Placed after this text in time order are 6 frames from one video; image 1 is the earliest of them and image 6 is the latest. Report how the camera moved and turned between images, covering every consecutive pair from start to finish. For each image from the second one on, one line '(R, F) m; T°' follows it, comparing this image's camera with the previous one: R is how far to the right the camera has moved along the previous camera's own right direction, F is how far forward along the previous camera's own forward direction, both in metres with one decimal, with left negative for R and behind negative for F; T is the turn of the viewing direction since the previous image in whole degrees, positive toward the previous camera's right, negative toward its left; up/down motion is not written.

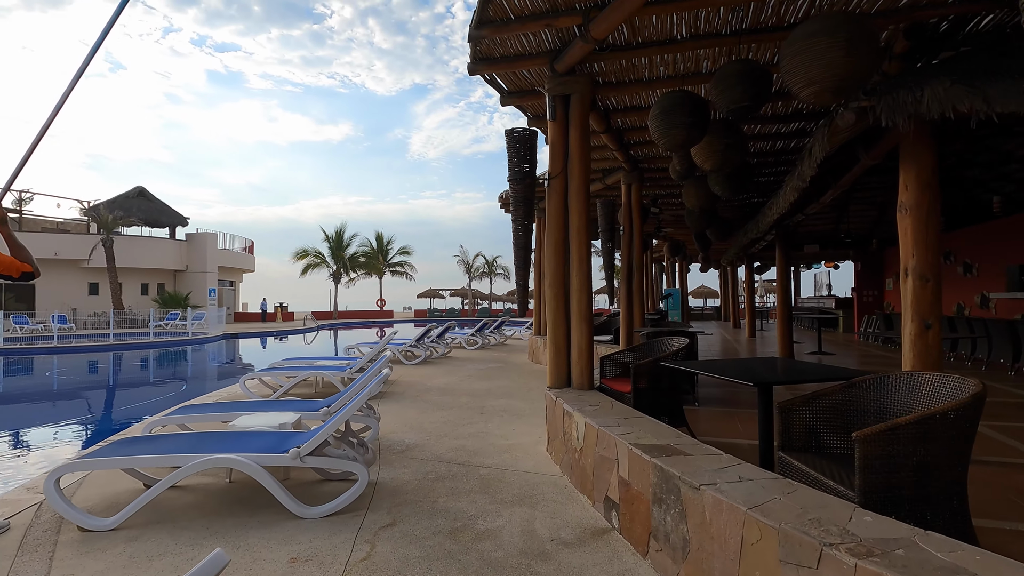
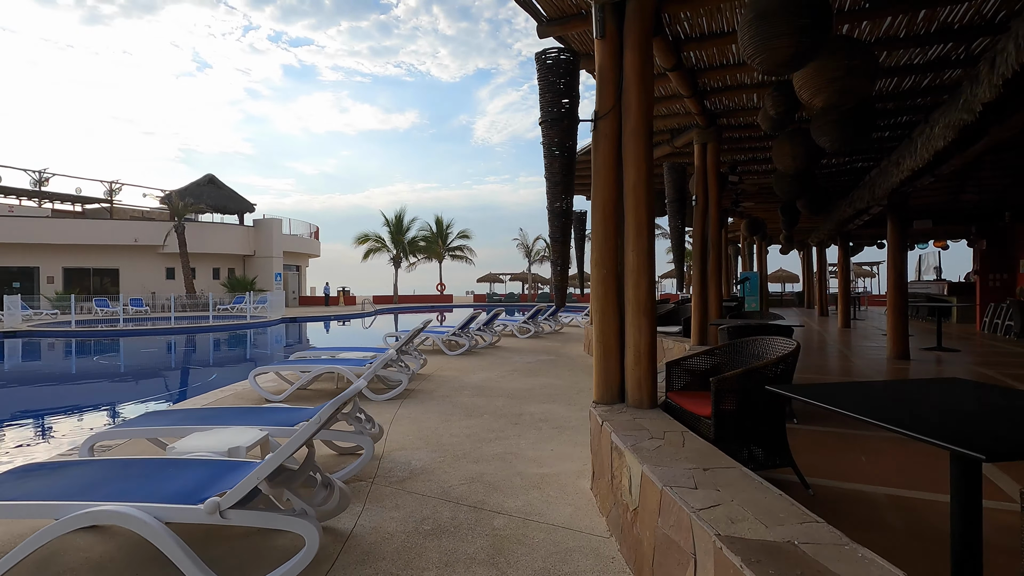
(+0.1, +0.9) m; -7°
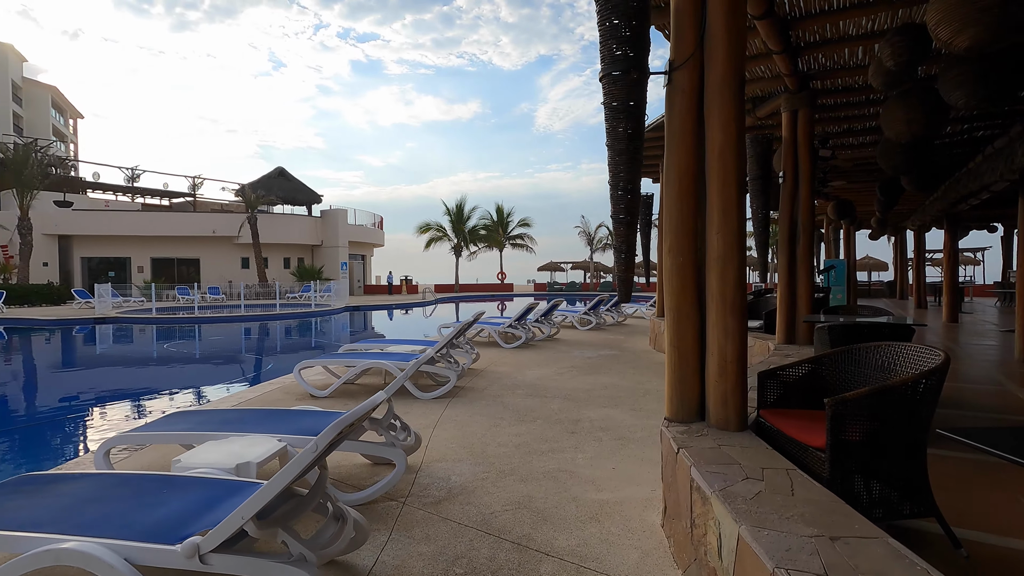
(0.0, +0.4) m; -7°
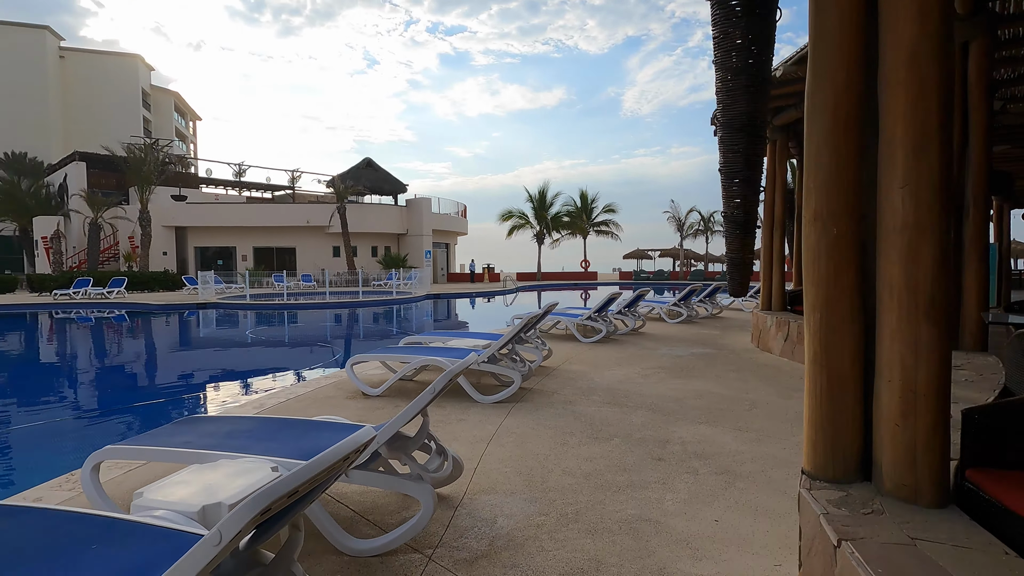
(+0.1, +0.6) m; -9°
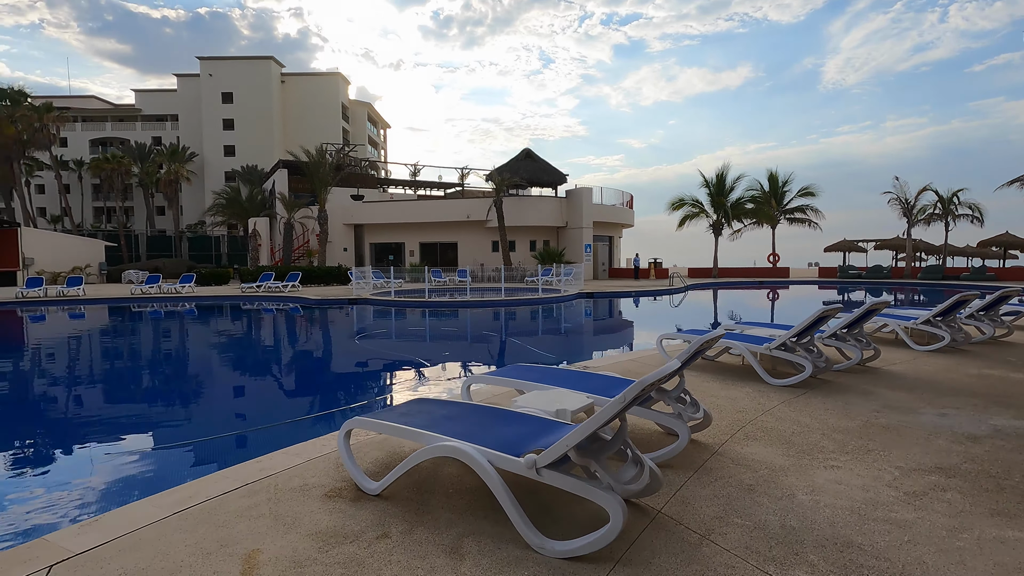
(+0.2, +1.9) m; -18°
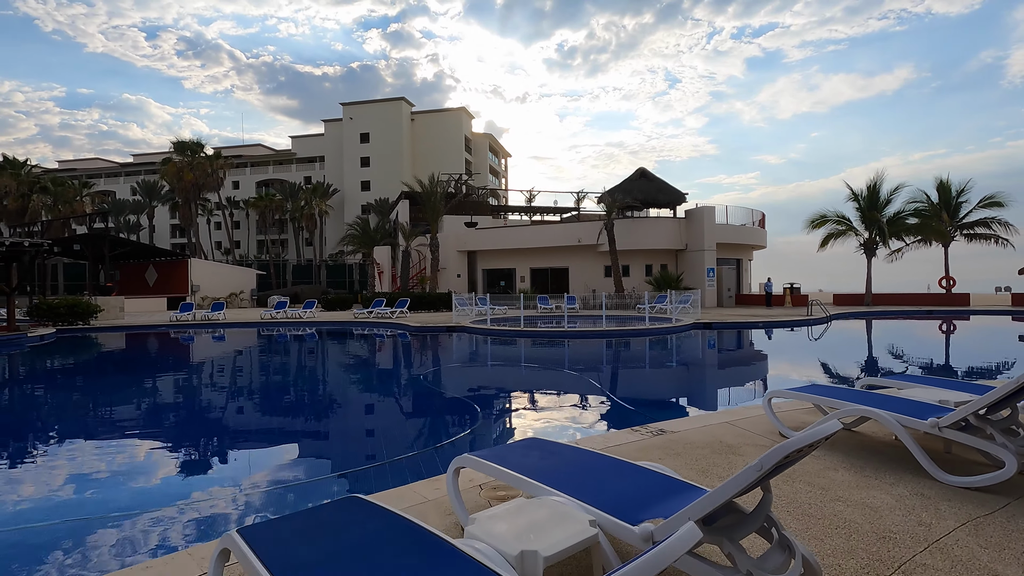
(+0.5, +0.9) m; -13°
